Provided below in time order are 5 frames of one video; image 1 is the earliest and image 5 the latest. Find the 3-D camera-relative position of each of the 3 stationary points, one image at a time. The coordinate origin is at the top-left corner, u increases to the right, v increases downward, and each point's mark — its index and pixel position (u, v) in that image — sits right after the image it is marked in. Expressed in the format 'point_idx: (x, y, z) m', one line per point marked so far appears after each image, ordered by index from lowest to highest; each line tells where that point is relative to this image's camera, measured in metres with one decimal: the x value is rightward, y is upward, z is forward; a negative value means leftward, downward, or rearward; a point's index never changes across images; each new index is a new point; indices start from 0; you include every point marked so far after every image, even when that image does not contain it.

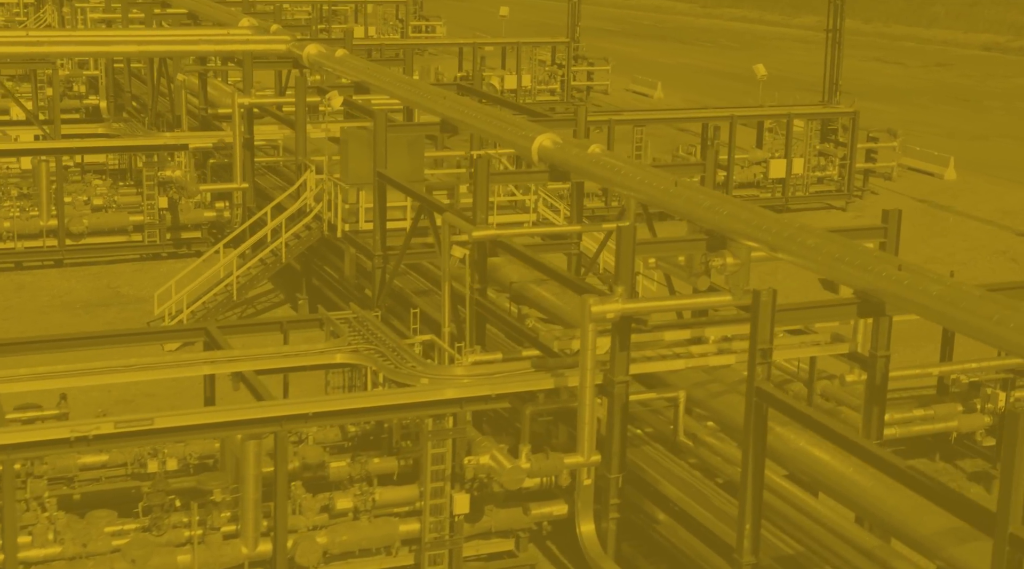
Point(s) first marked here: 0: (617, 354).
0: (+1.2, -0.8, +16.7) m
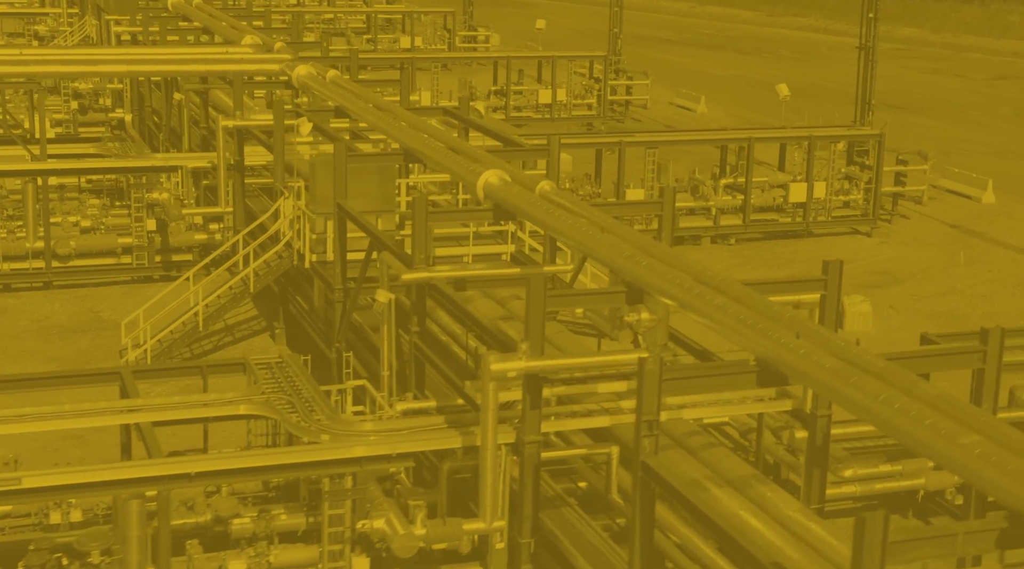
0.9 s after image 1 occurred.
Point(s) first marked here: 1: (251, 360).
0: (+0.2, -1.4, +15.7) m
1: (-3.3, -1.0, +18.5) m
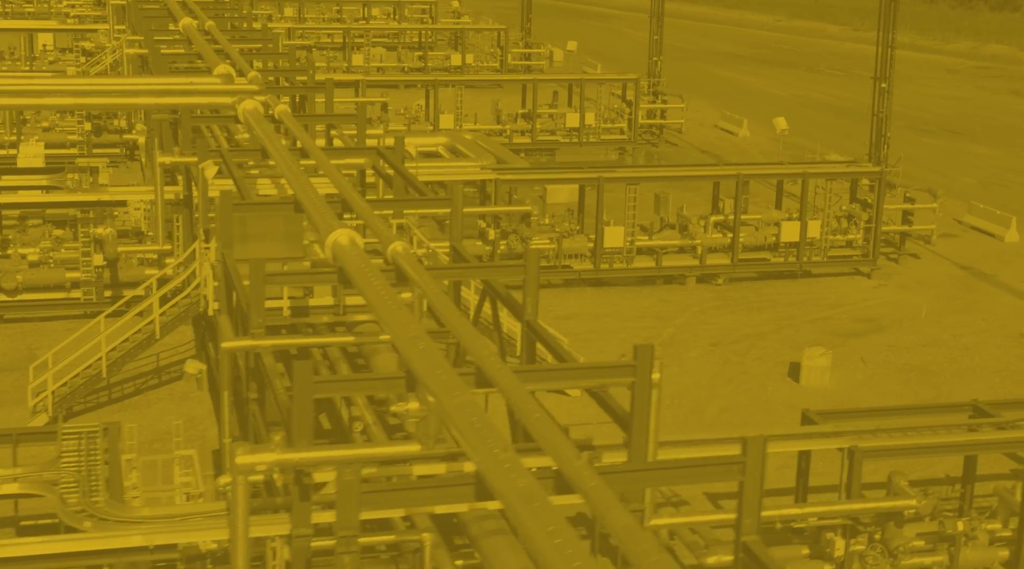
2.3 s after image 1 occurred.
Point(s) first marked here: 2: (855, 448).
0: (-2.2, -2.2, +14.8) m
1: (-5.4, -1.7, +17.8) m
2: (+4.2, -2.0, +18.3) m
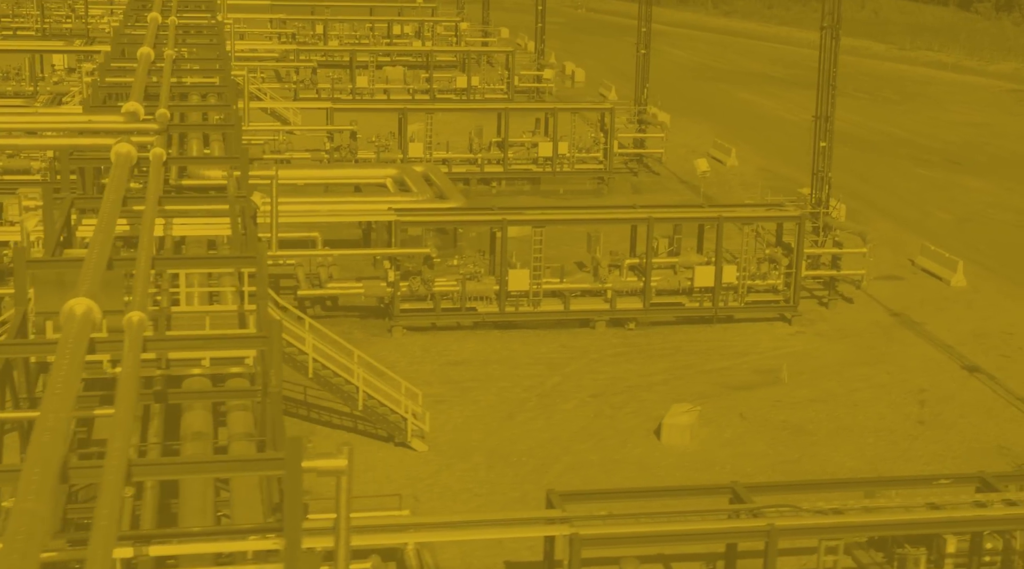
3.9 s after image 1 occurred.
0: (-5.8, -3.1, +14.5) m
1: (-8.8, -2.6, +17.8) m
2: (+0.8, -3.0, +17.7) m
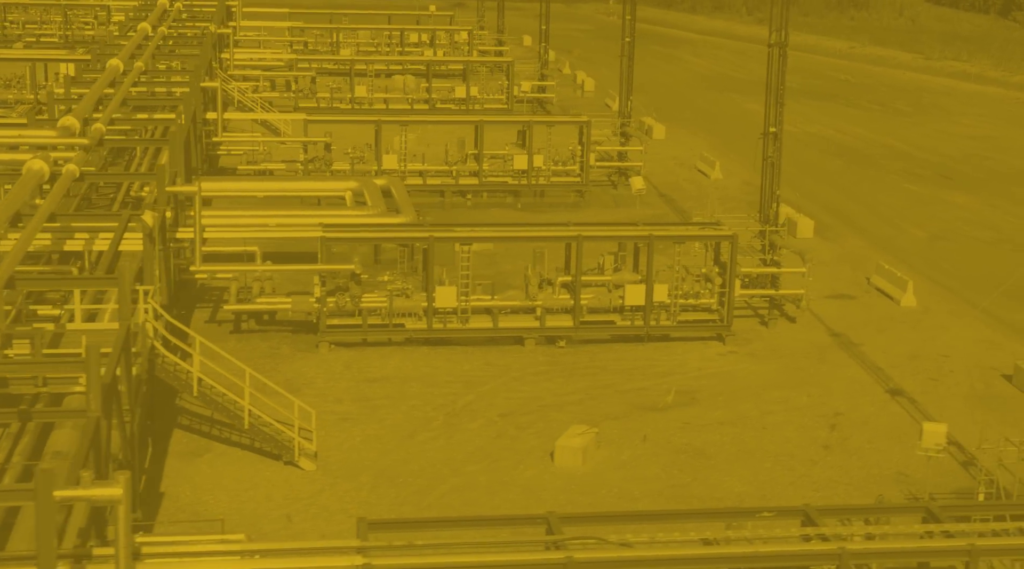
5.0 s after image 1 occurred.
0: (-8.4, -3.4, +14.7) m
1: (-11.3, -2.8, +18.1) m
2: (-1.7, -3.4, +17.6) m
